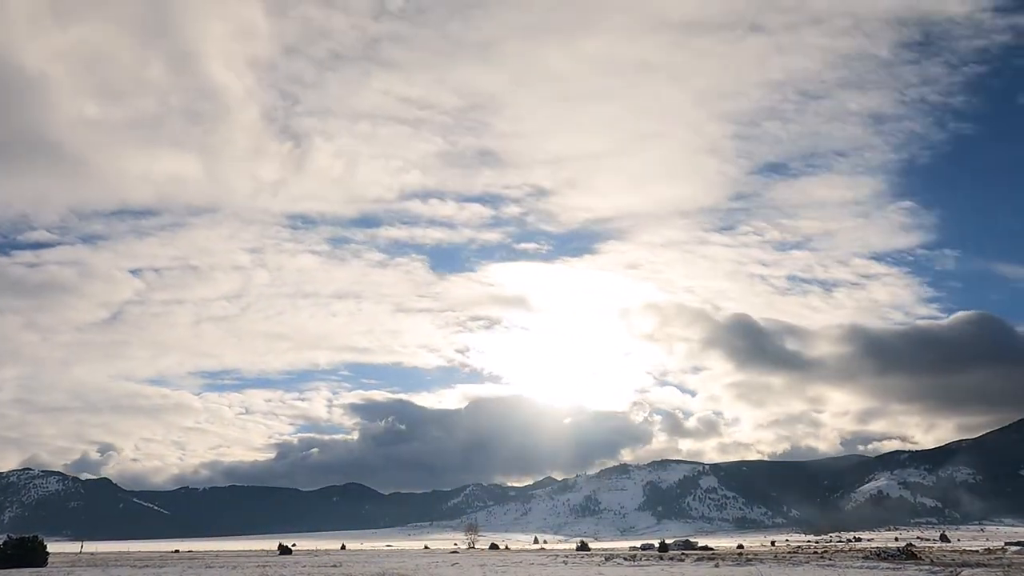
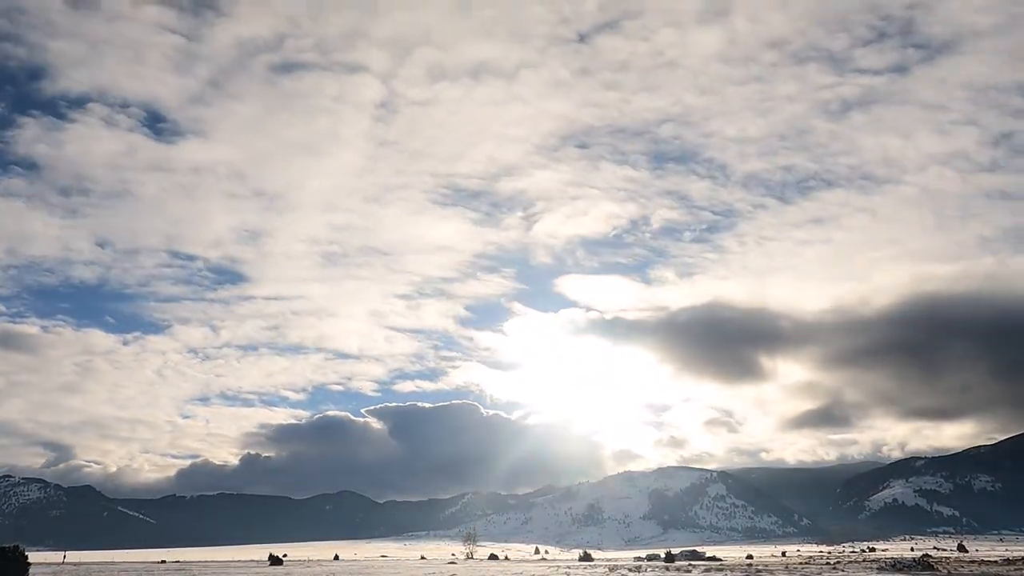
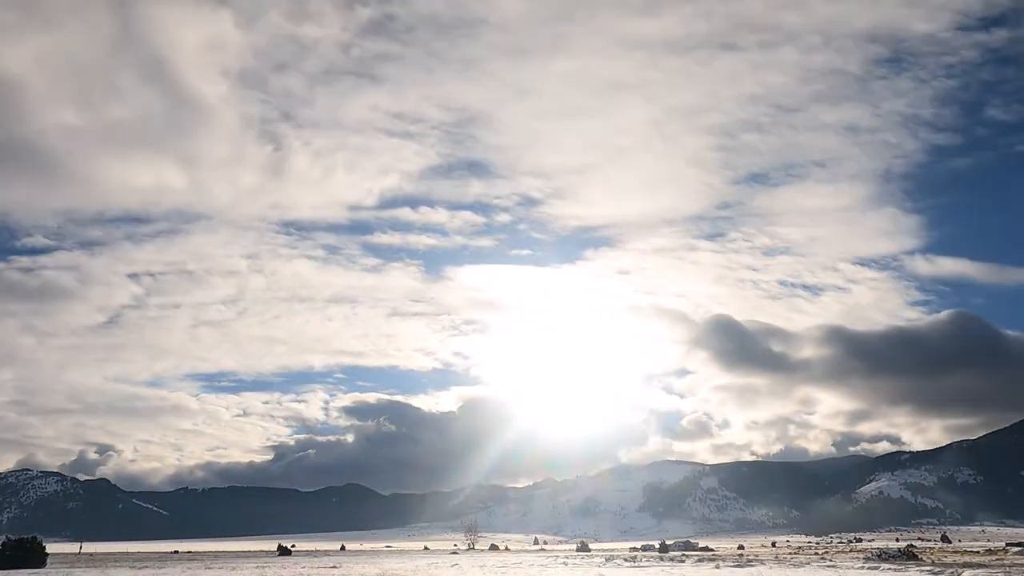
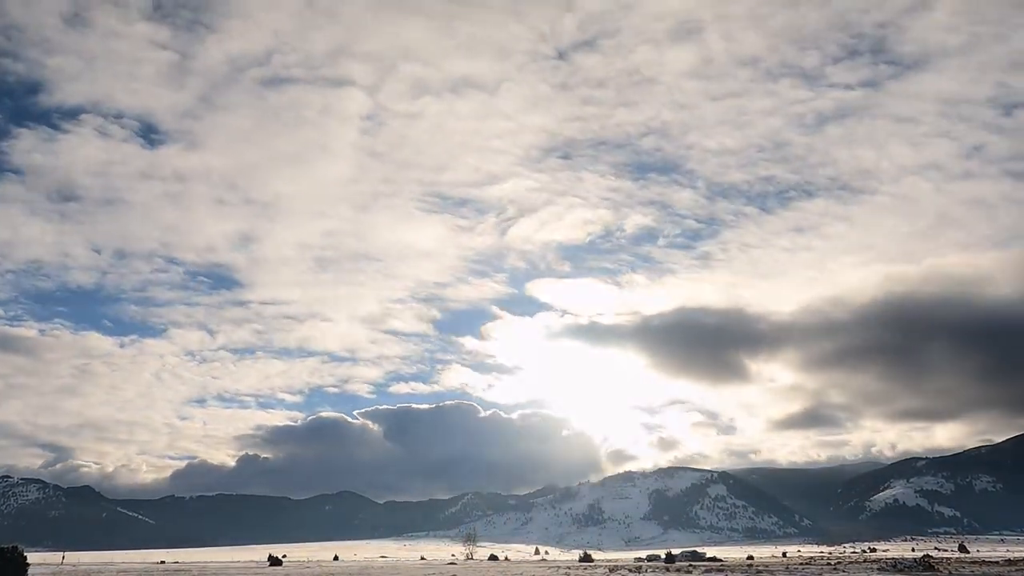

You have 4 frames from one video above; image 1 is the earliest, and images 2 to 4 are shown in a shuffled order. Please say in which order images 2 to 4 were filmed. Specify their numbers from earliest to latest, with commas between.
3, 2, 4
